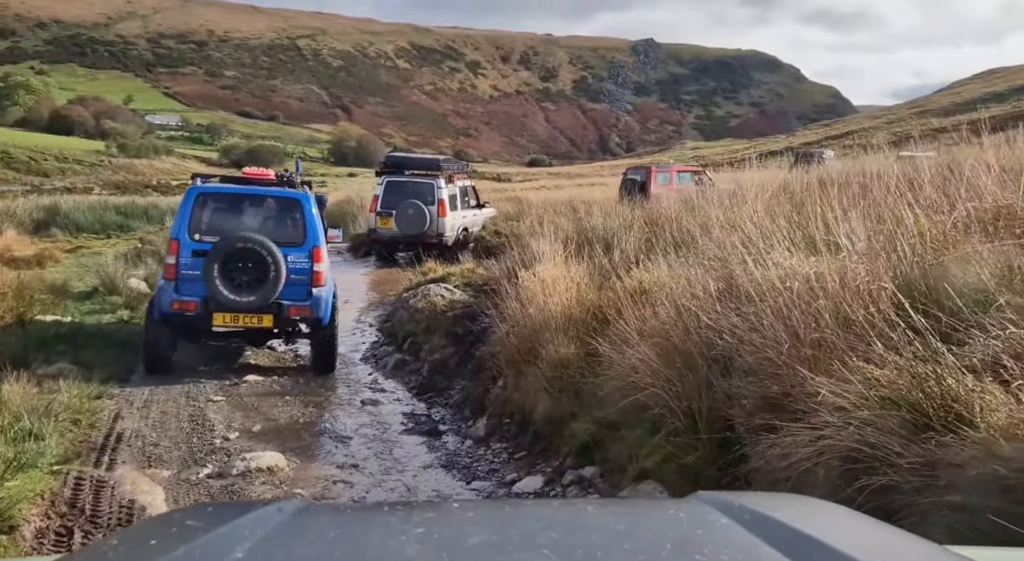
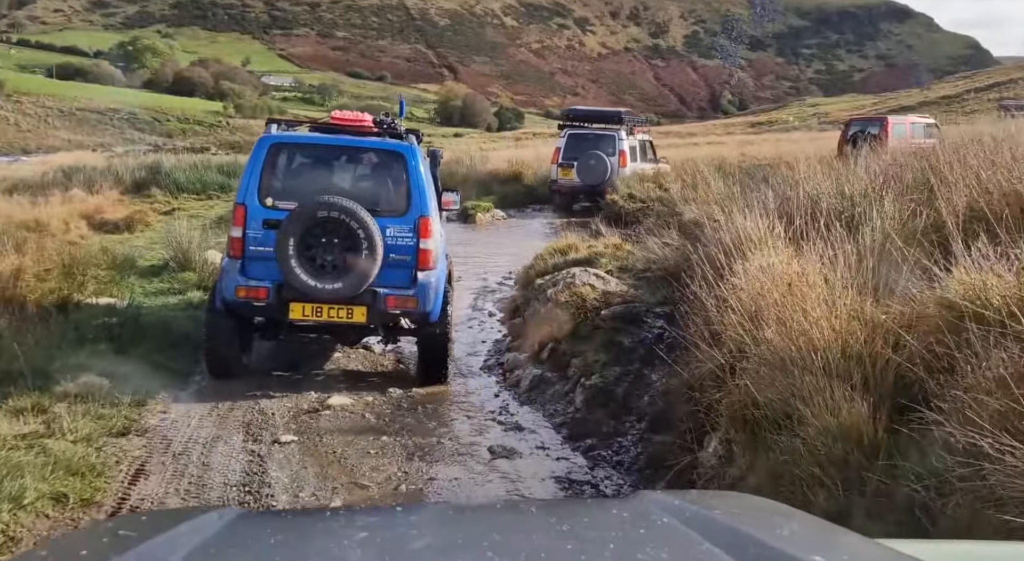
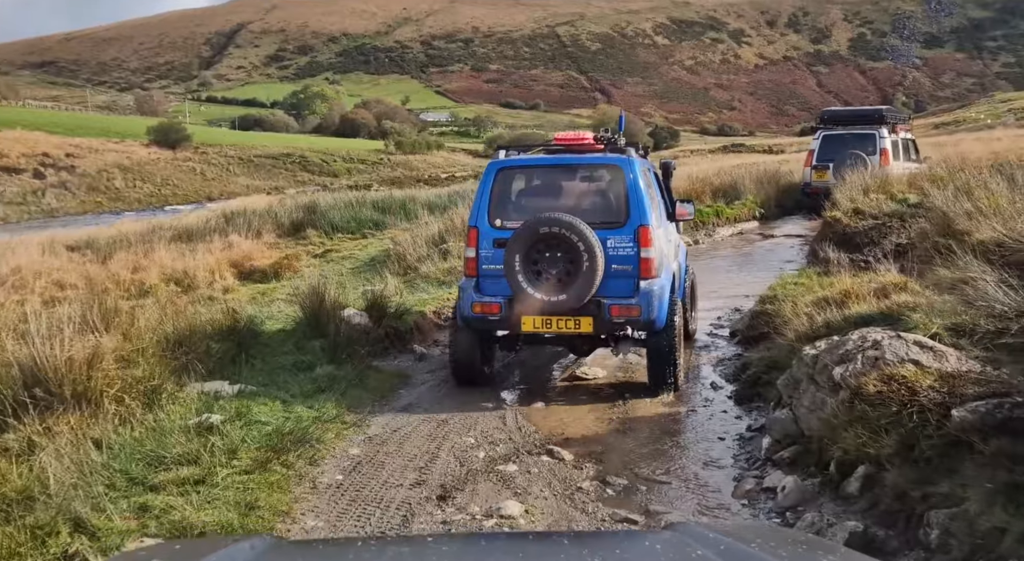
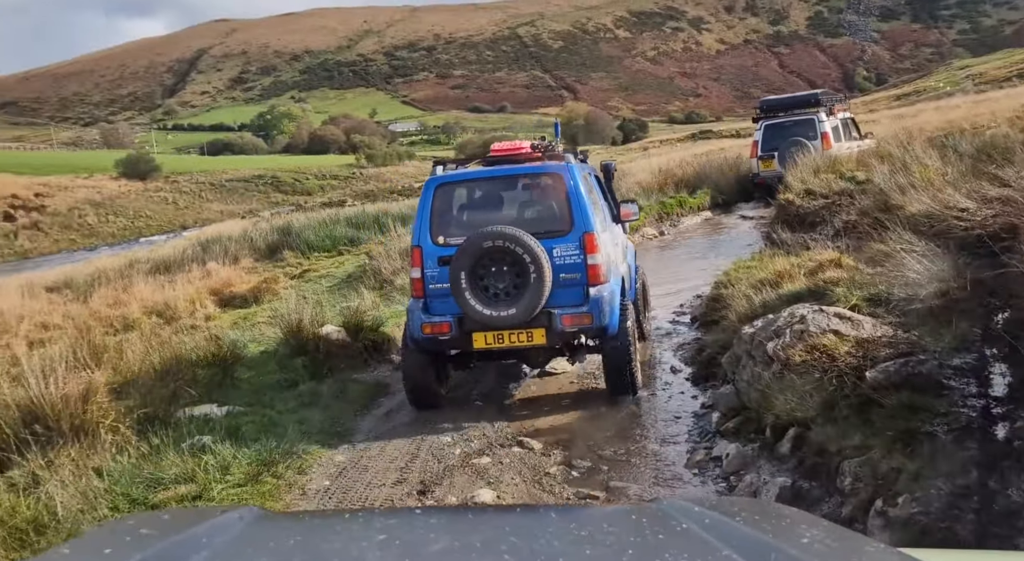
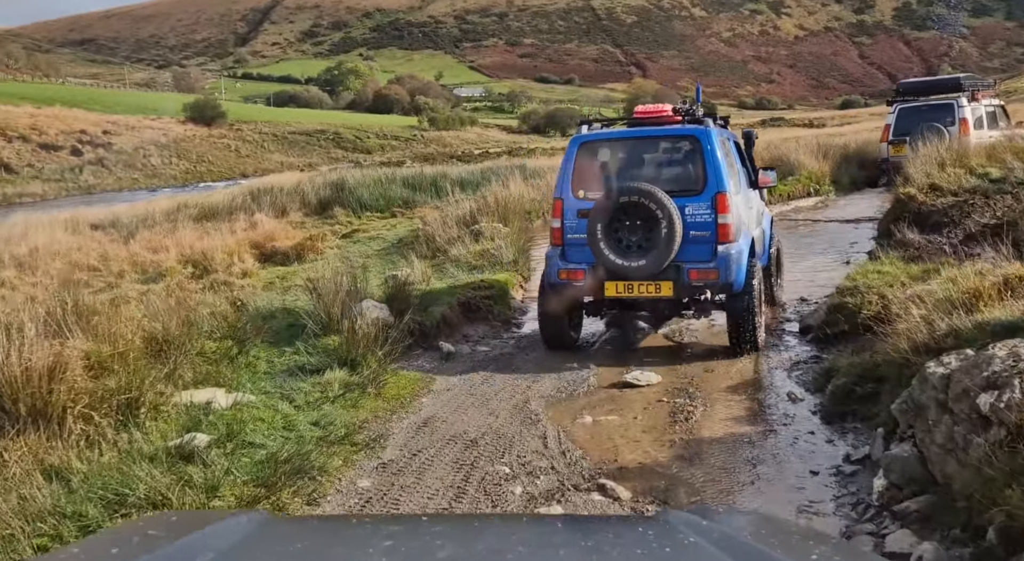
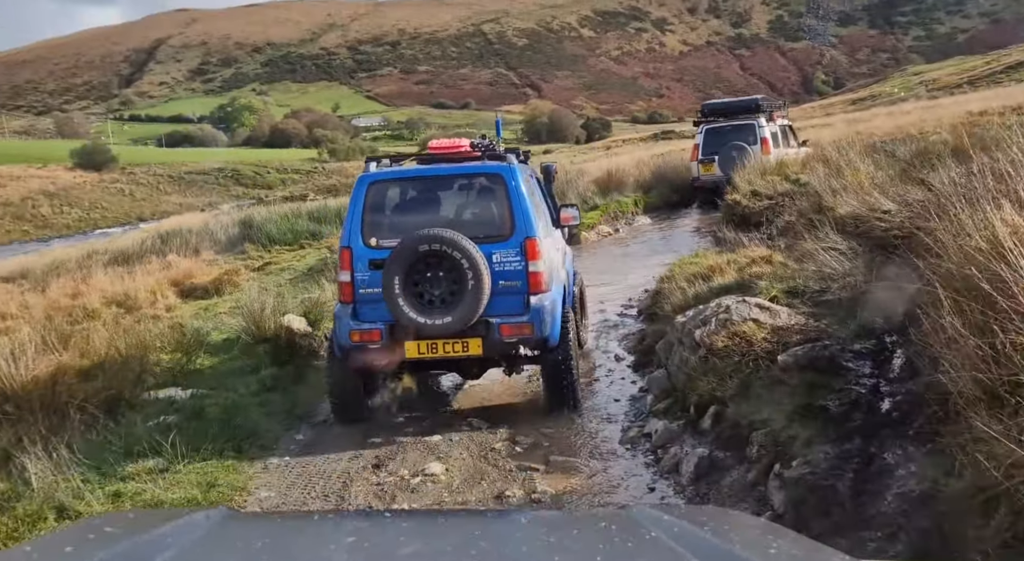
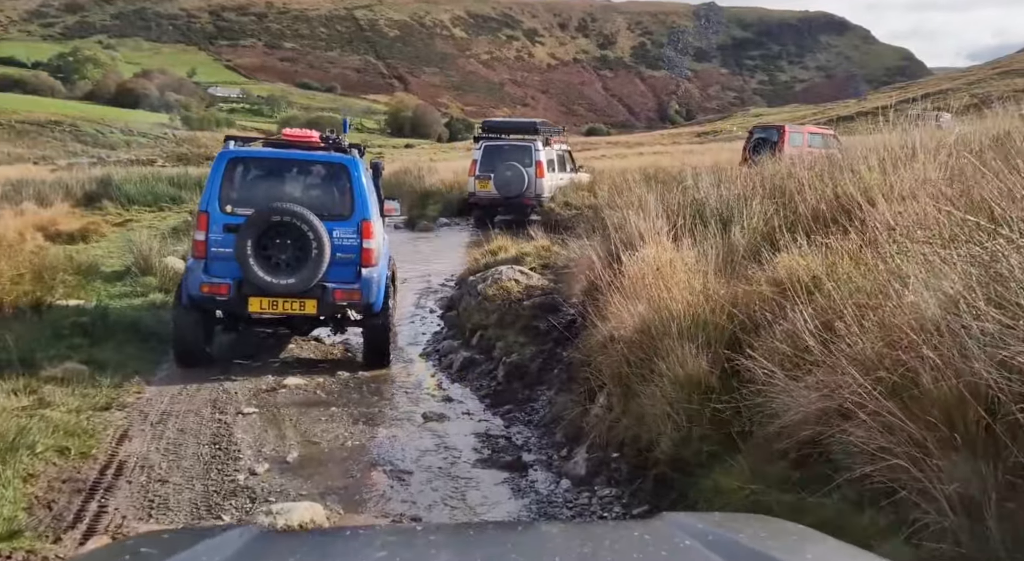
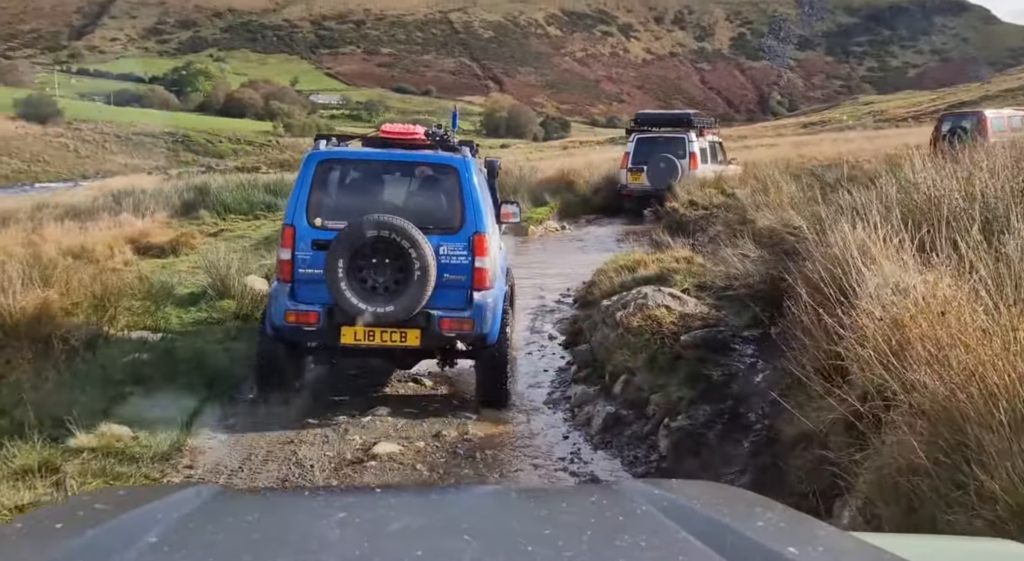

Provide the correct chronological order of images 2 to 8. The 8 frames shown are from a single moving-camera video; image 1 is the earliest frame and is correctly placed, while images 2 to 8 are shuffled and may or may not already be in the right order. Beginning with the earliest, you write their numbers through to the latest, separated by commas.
7, 2, 8, 6, 4, 3, 5
